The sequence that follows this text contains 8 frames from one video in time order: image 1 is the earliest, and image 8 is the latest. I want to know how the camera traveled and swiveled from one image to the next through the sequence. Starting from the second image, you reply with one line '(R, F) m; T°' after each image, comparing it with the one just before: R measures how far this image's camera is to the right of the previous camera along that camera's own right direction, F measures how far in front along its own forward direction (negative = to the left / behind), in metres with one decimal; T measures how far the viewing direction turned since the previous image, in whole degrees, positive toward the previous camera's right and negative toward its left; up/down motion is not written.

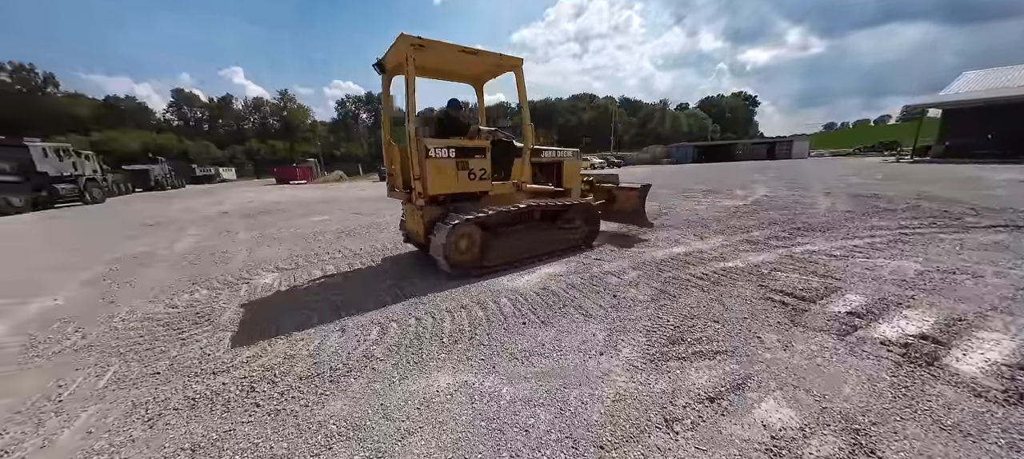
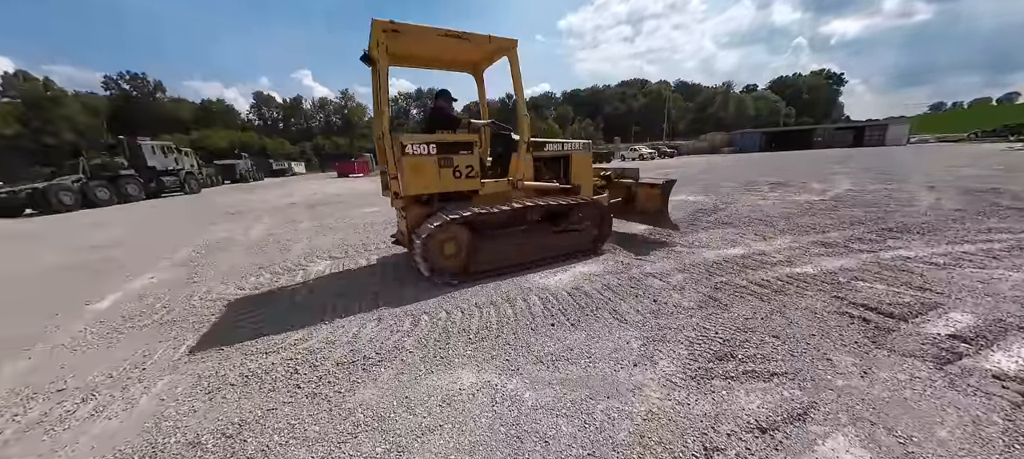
(+0.1, +0.1) m; -8°
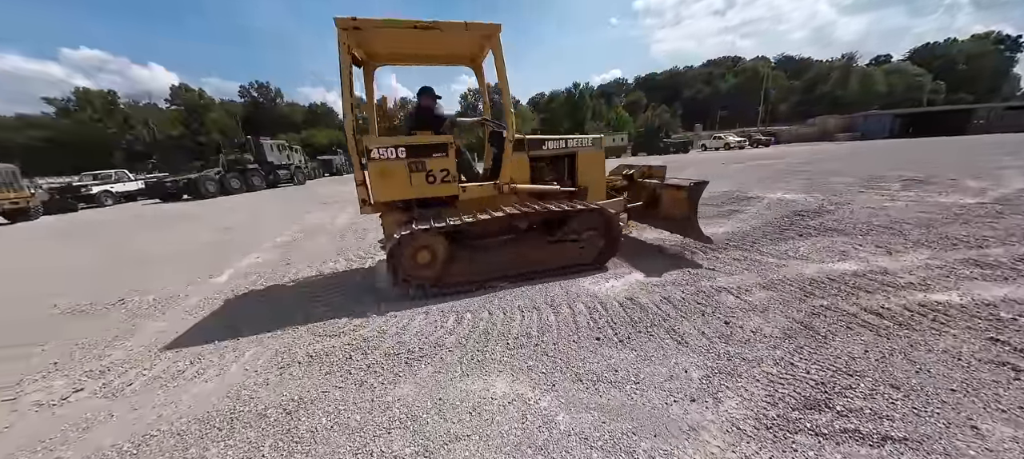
(+0.1, +0.2) m; -12°
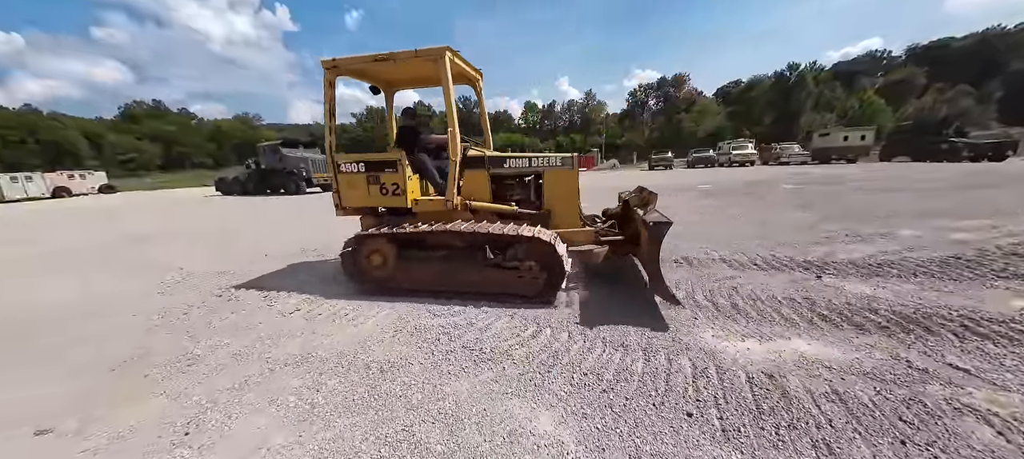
(+0.5, +0.3) m; -28°
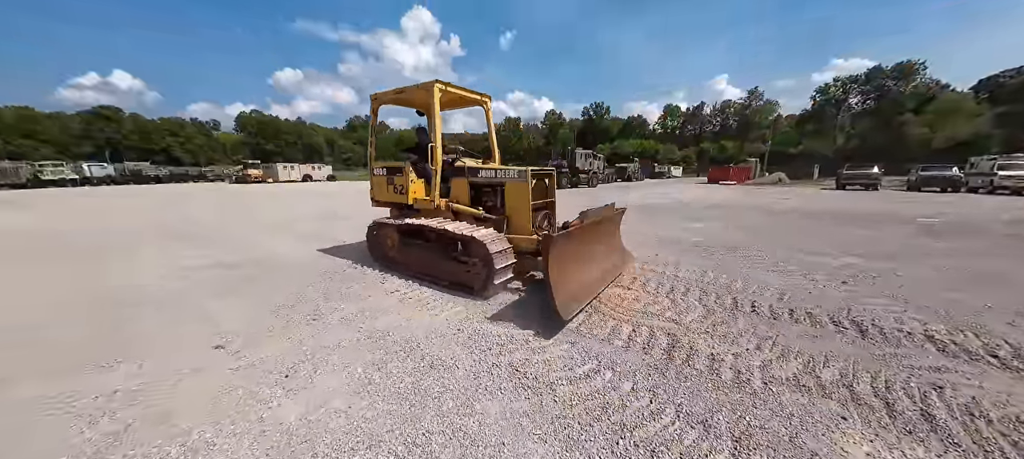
(+0.4, +0.3) m; -22°
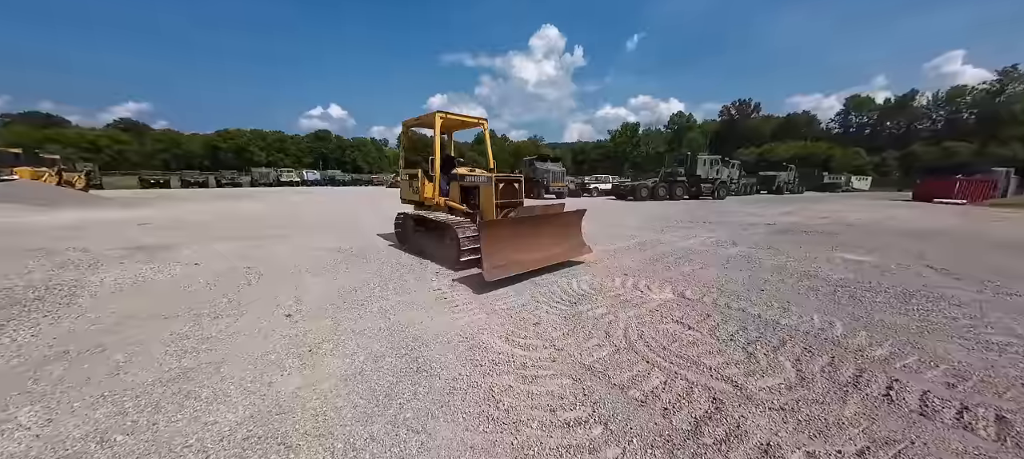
(+0.8, +0.4) m; -20°
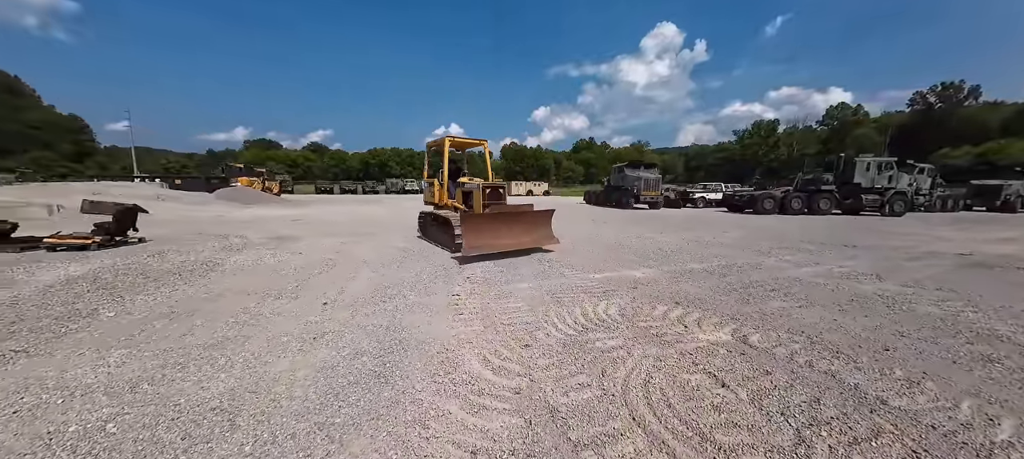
(+0.9, +0.4) m; -18°
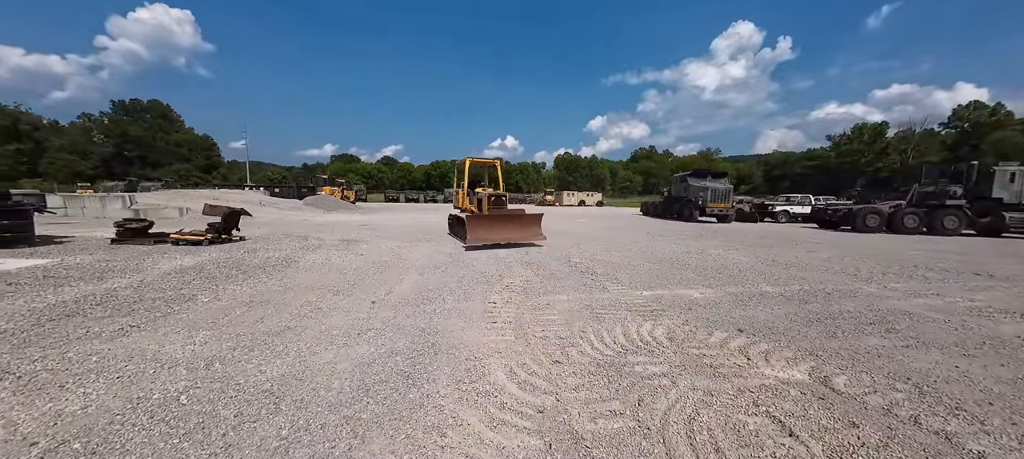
(+0.2, +0.1) m; -10°
